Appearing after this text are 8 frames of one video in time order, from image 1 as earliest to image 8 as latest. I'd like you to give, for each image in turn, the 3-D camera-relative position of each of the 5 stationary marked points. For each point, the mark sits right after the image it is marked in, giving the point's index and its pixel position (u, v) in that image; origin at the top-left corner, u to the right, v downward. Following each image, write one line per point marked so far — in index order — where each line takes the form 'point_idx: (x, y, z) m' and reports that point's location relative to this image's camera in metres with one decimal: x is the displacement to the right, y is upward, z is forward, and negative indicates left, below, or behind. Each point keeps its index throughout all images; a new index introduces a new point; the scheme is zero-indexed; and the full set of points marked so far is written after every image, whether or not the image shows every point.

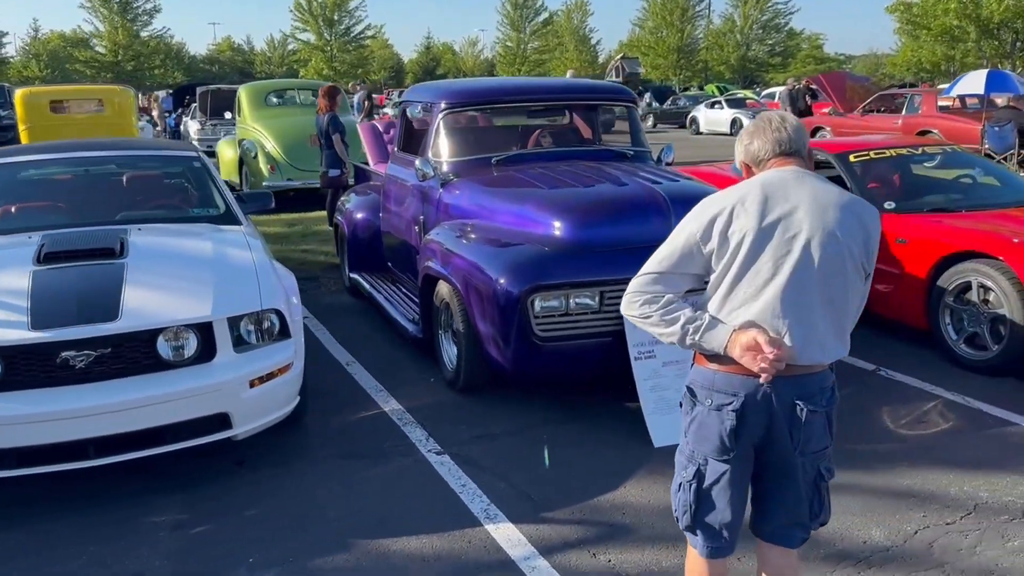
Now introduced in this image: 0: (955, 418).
0: (+2.5, -0.7, +4.8) m
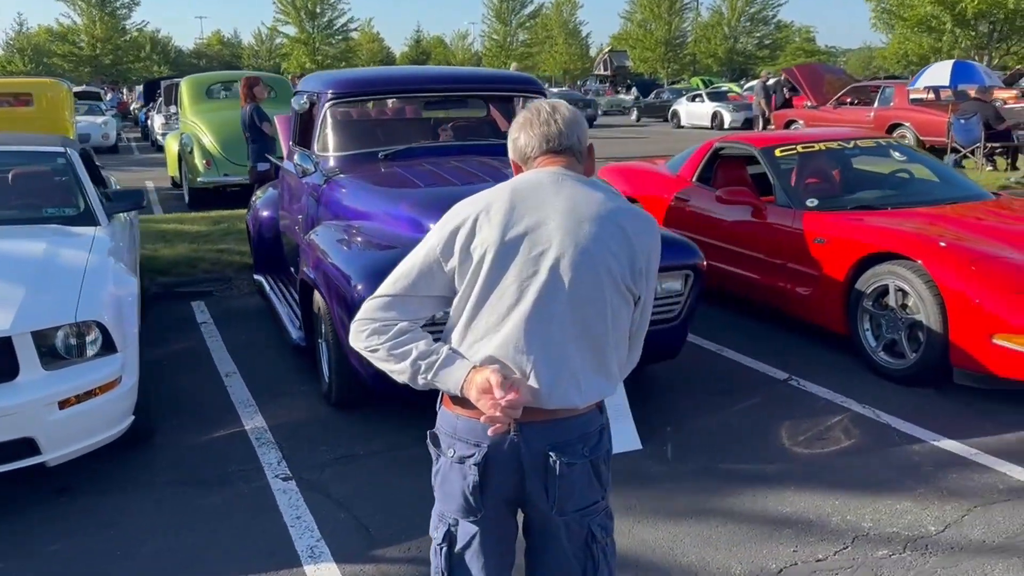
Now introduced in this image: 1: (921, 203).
0: (+1.8, -0.8, +4.5) m
1: (+3.0, +0.6, +6.3) m
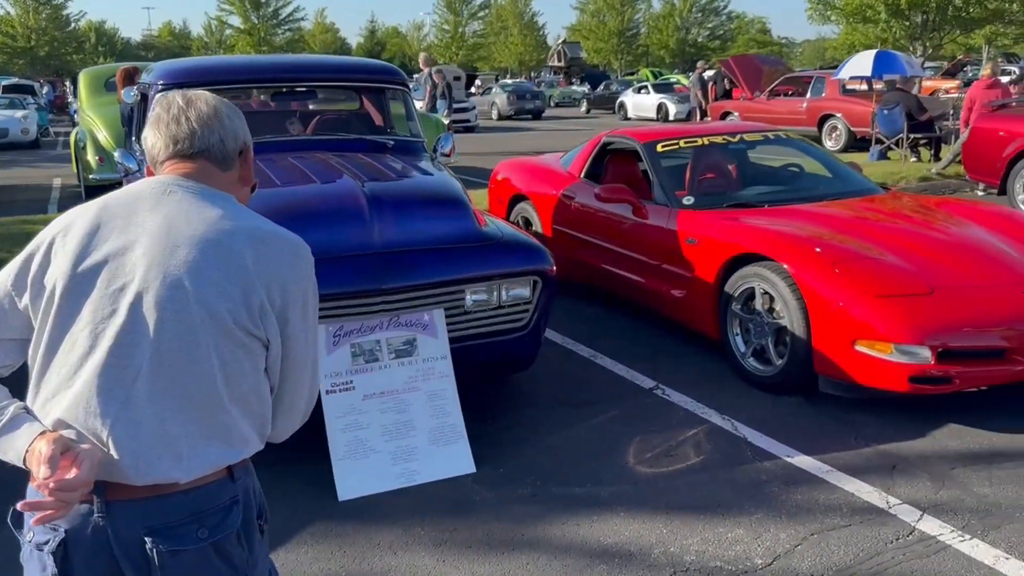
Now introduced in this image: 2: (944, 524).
0: (+1.0, -0.8, +4.2) m
1: (+2.1, +0.6, +6.0) m
2: (+1.7, -0.9, +3.5) m
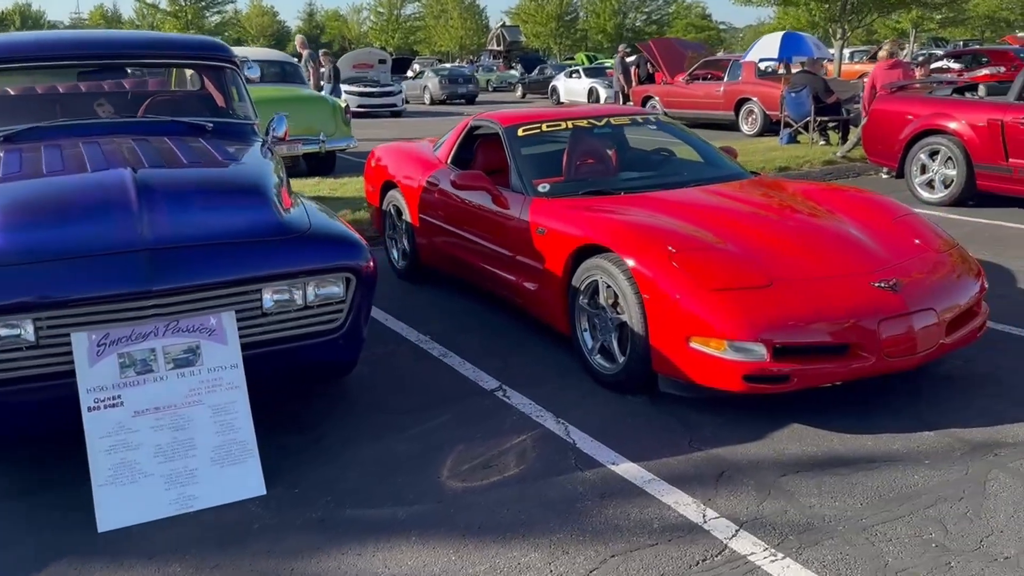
0: (+0.1, -0.8, +3.8) m
1: (+1.1, +0.7, +5.7) m
2: (+0.9, -0.9, +3.2) m
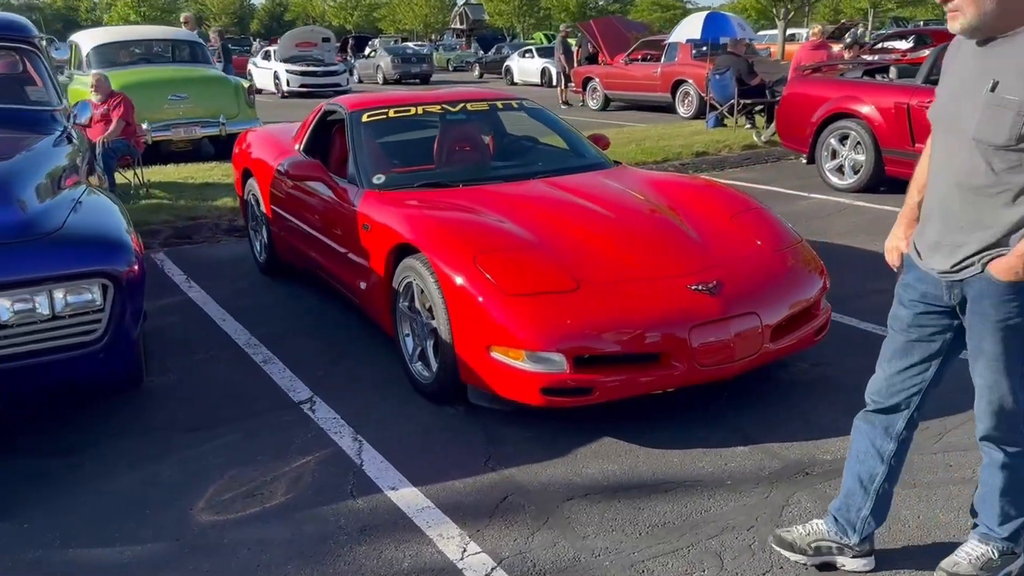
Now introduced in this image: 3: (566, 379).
0: (-0.8, -0.8, +3.5) m
1: (+0.1, +0.7, +5.4) m
2: (0.0, -1.0, +2.8) m
3: (+0.2, -0.4, +3.6) m
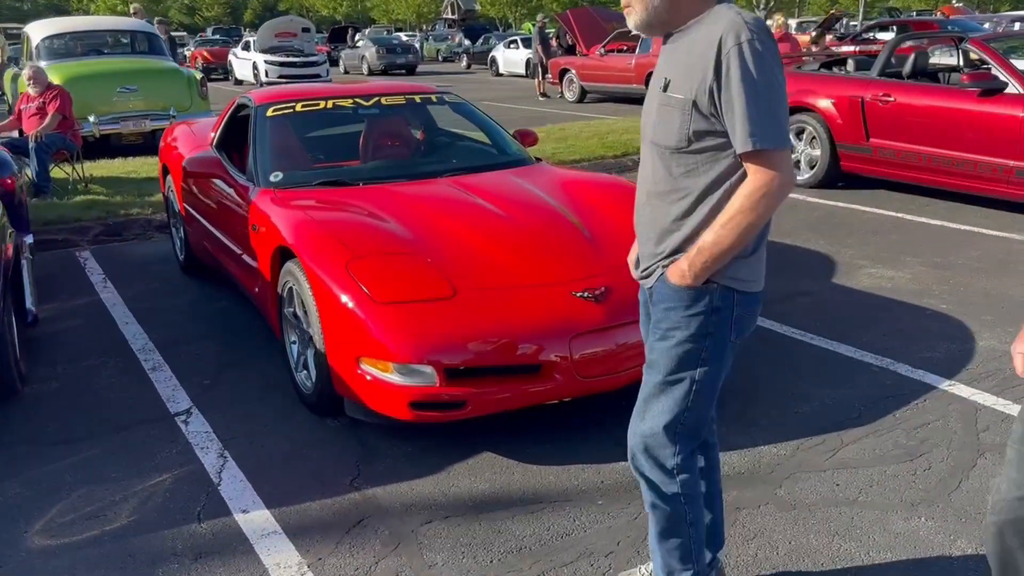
0: (-1.4, -0.8, +3.3) m
1: (-0.5, +0.7, +5.1) m
2: (-0.5, -1.0, +2.7) m
3: (-0.3, -0.4, +3.4) m
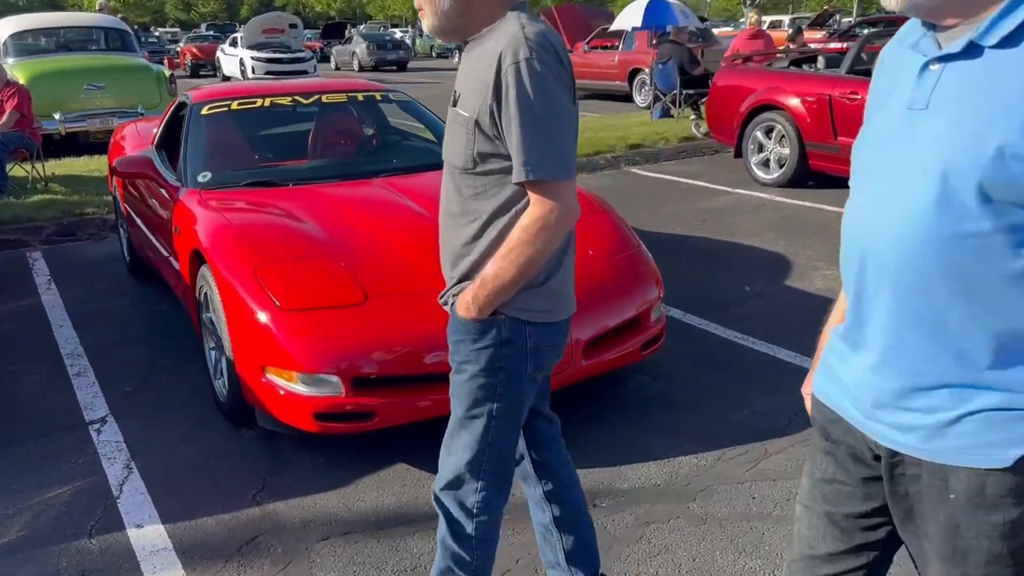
0: (-1.7, -0.9, +3.2) m
1: (-0.8, +0.7, +5.0) m
2: (-0.9, -1.0, +2.6) m
3: (-0.6, -0.4, +3.3) m
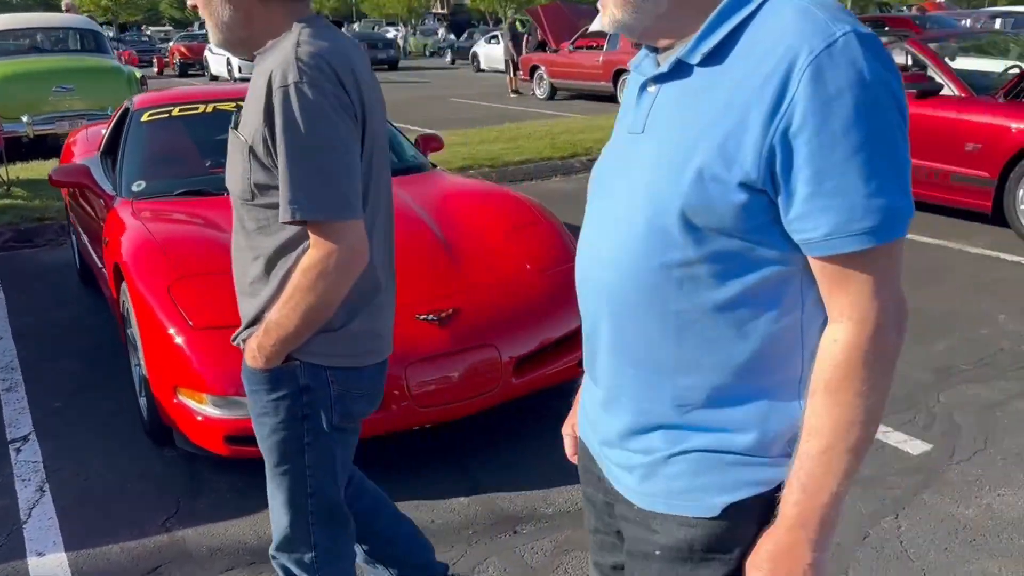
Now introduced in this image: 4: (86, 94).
0: (-2.0, -0.9, +3.1) m
1: (-1.1, +0.6, +4.9) m
2: (-1.2, -1.1, +2.4) m
3: (-0.9, -0.5, +3.2) m
4: (-5.3, +2.4, +10.6) m
